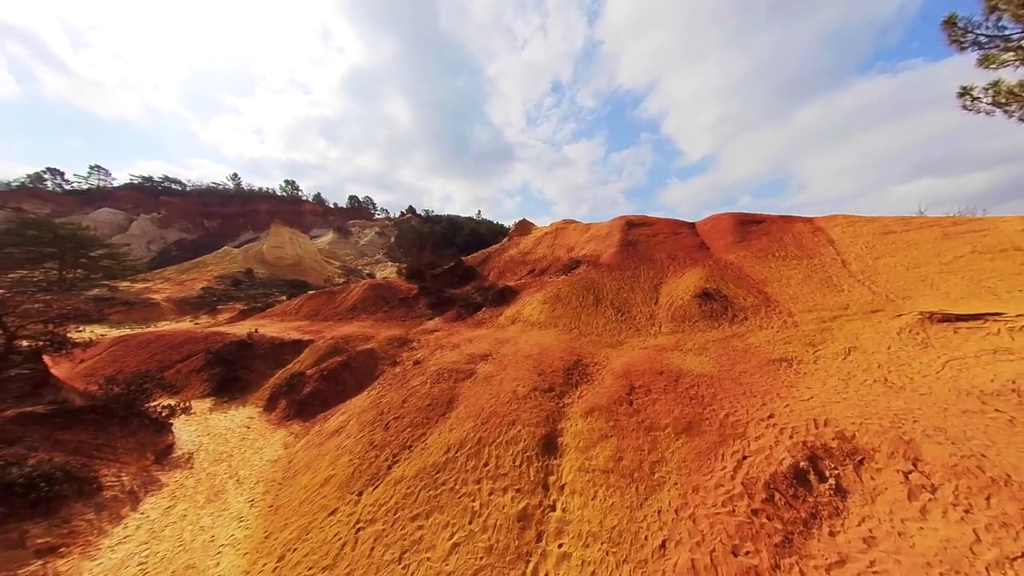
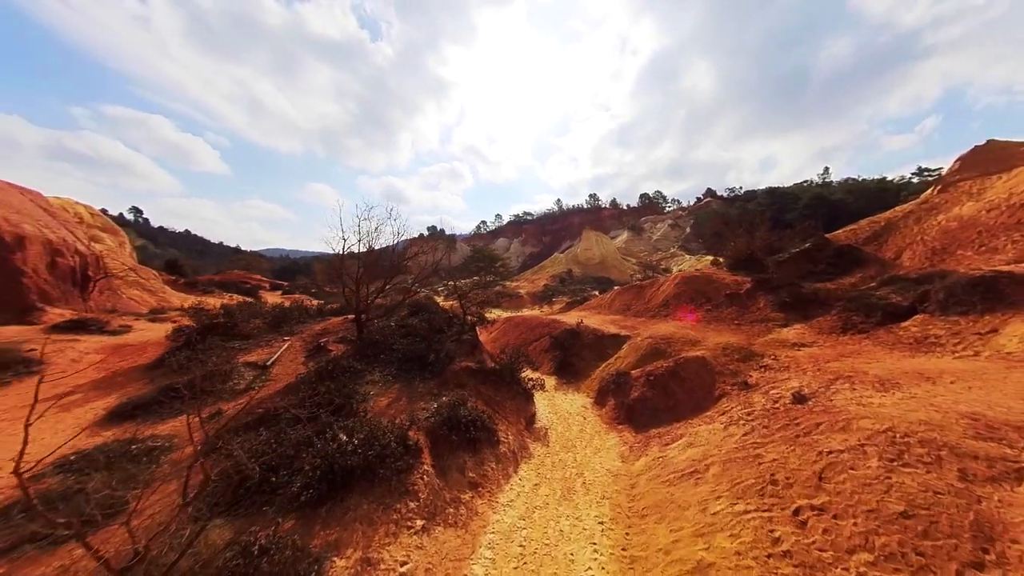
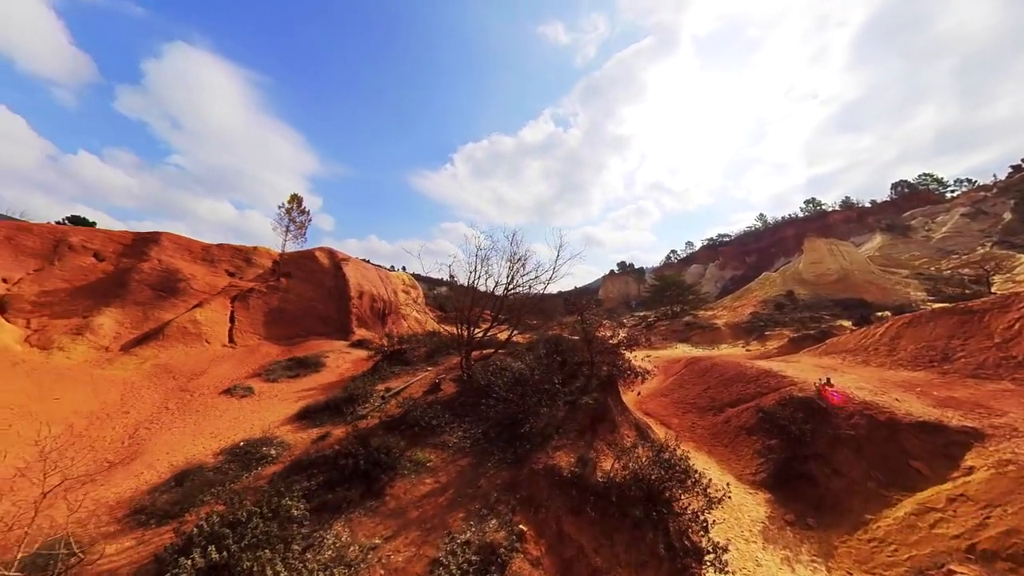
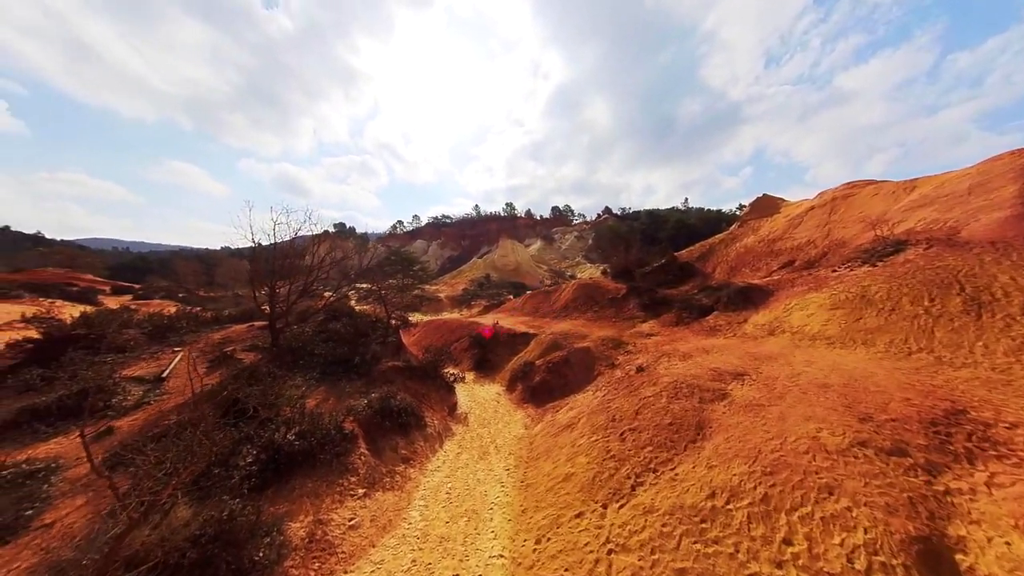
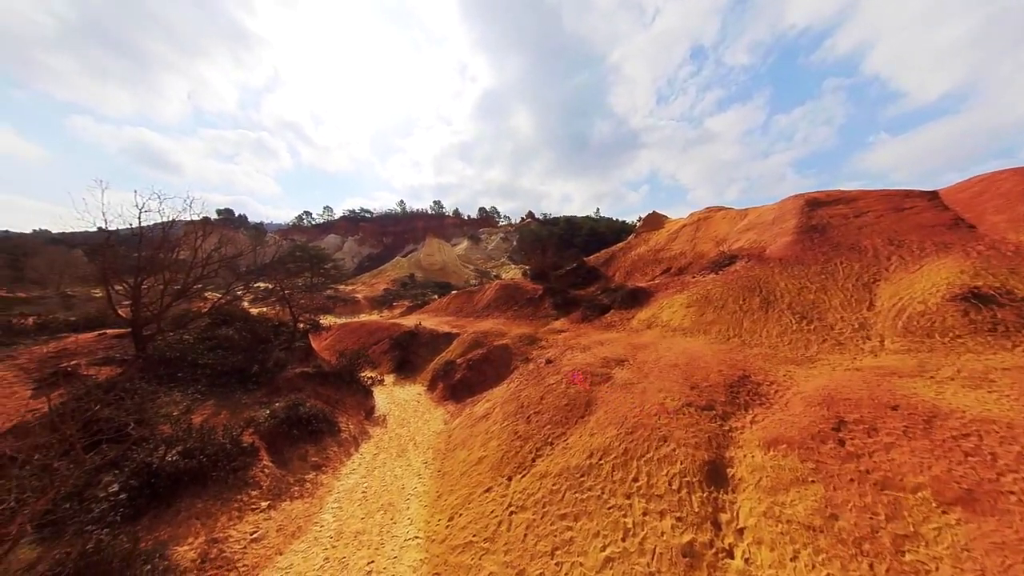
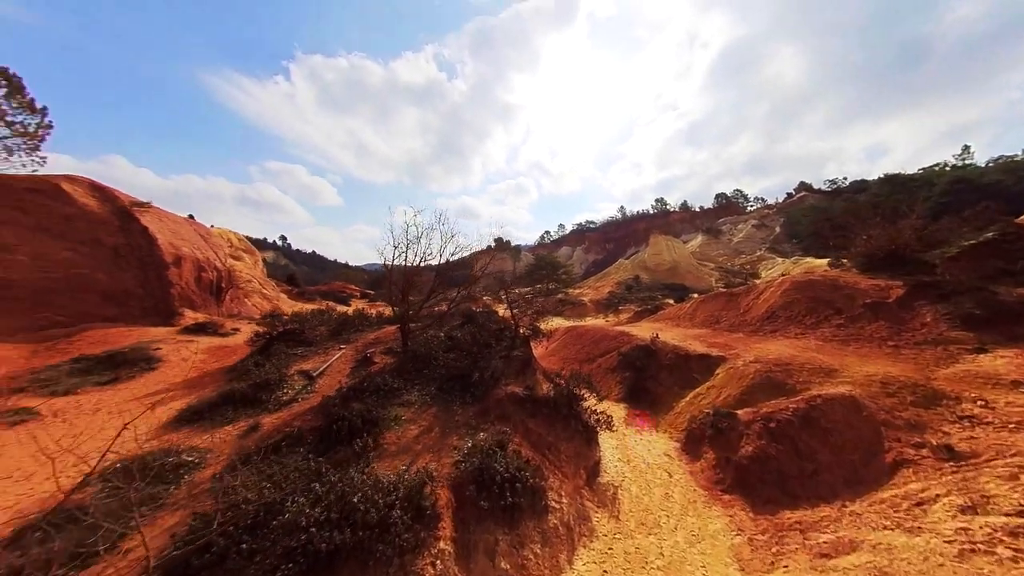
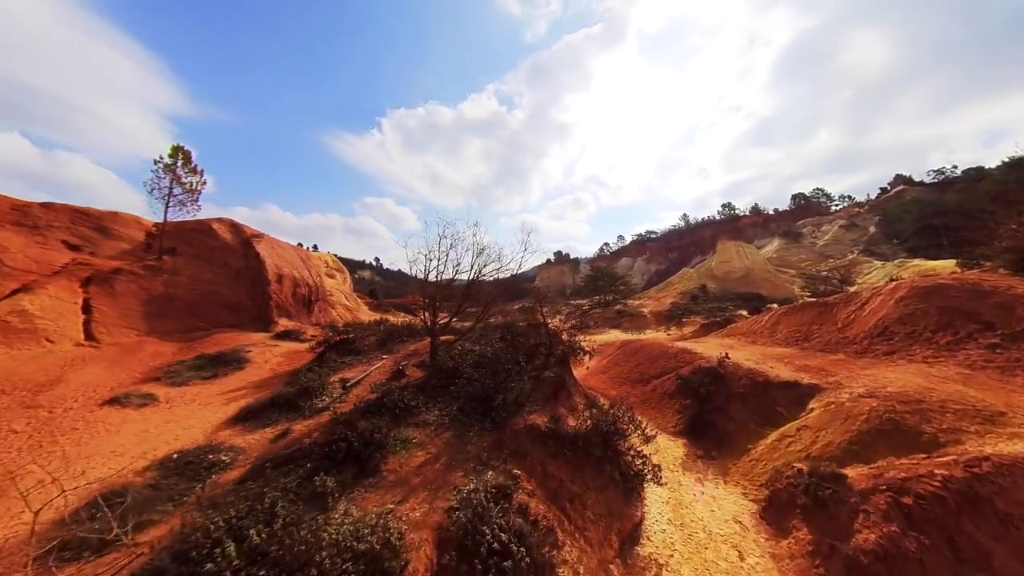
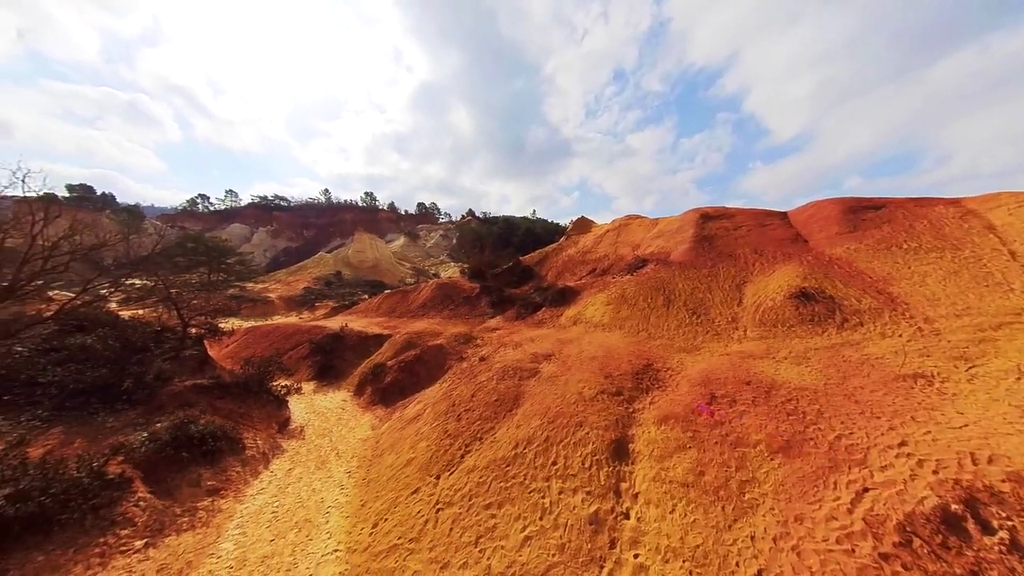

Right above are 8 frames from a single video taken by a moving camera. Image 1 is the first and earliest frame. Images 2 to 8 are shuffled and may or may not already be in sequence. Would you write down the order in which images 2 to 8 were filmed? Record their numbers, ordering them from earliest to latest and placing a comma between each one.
8, 5, 4, 2, 6, 7, 3
